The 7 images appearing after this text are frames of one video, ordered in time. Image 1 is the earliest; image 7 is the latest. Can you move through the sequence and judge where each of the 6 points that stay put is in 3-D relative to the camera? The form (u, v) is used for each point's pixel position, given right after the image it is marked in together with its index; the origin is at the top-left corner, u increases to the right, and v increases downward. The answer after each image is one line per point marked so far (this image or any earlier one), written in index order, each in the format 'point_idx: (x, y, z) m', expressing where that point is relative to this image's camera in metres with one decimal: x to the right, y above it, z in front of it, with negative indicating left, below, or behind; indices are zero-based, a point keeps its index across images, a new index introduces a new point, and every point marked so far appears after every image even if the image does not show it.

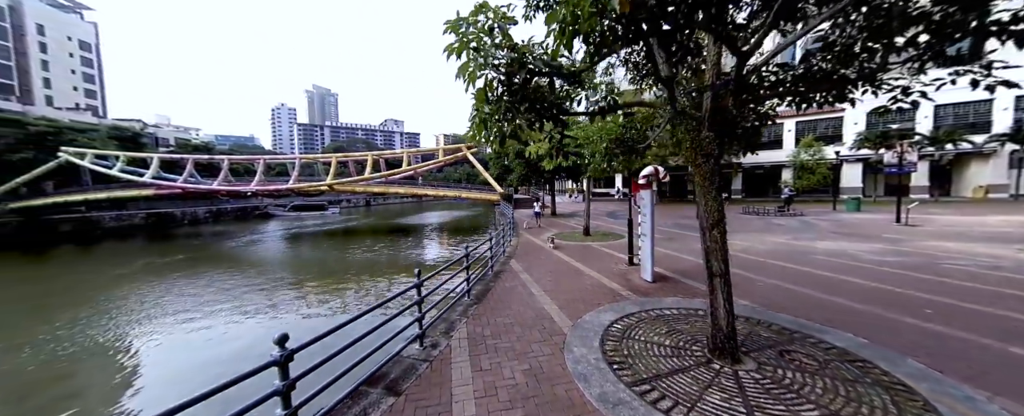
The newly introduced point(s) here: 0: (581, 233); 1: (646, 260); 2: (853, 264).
0: (+2.5, -0.9, +10.2) m
1: (+2.2, -0.9, +4.8) m
2: (+6.6, -1.1, +5.6) m
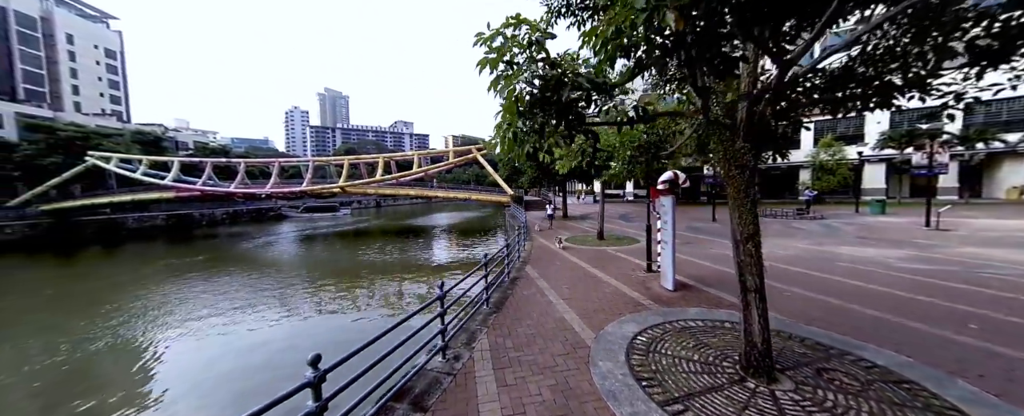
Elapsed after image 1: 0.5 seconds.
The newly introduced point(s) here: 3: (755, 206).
0: (+2.9, -1.0, +10.1) m
1: (+2.5, -1.0, +4.7) m
2: (+6.9, -1.2, +5.4) m
3: (+2.0, 0.0, +2.3) m
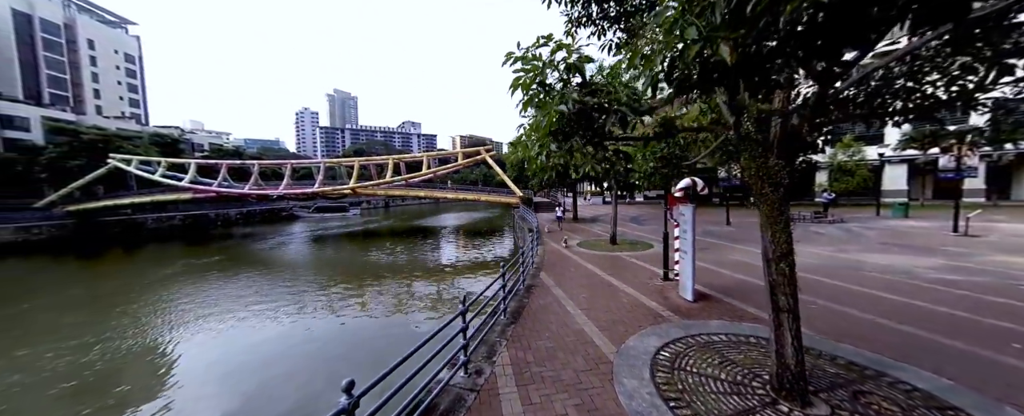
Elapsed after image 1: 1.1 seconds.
0: (+3.3, -1.1, +10.0) m
1: (+2.8, -1.1, +4.6) m
2: (+7.2, -1.3, +5.2) m
3: (+2.2, -0.1, +2.3) m
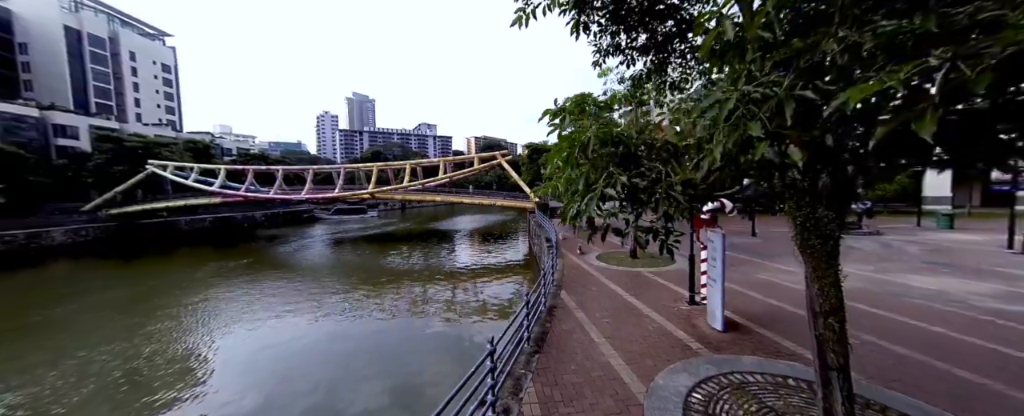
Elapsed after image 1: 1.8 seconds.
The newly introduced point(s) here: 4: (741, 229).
0: (+3.9, -1.6, +9.8) m
1: (+3.1, -1.5, +4.5) m
2: (+7.5, -1.7, +4.8) m
3: (+2.4, -0.5, +2.2) m
4: (+11.8, -1.0, +14.9) m
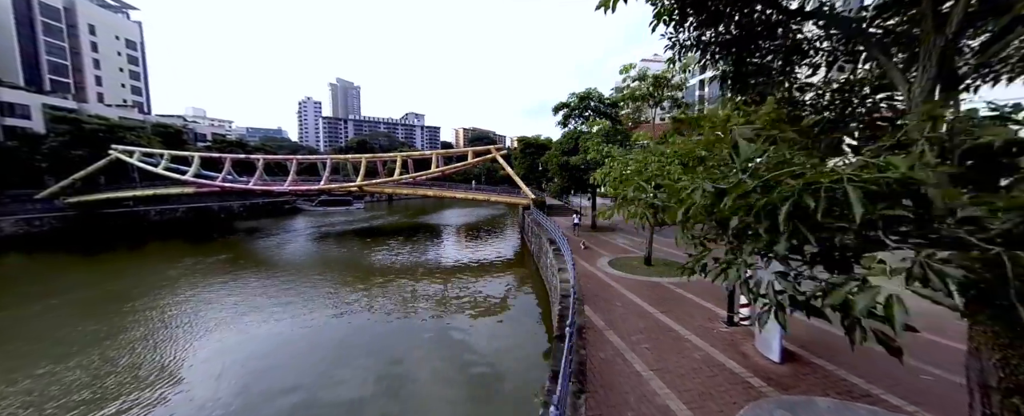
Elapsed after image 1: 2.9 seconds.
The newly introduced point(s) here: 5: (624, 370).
0: (+4.1, -1.7, +9.4) m
1: (+3.6, -1.8, +4.1) m
2: (+8.0, -2.1, +4.6) m
3: (+3.0, -0.8, +1.7) m
4: (+11.8, -1.2, +14.9) m
5: (+1.5, -2.2, +3.9) m
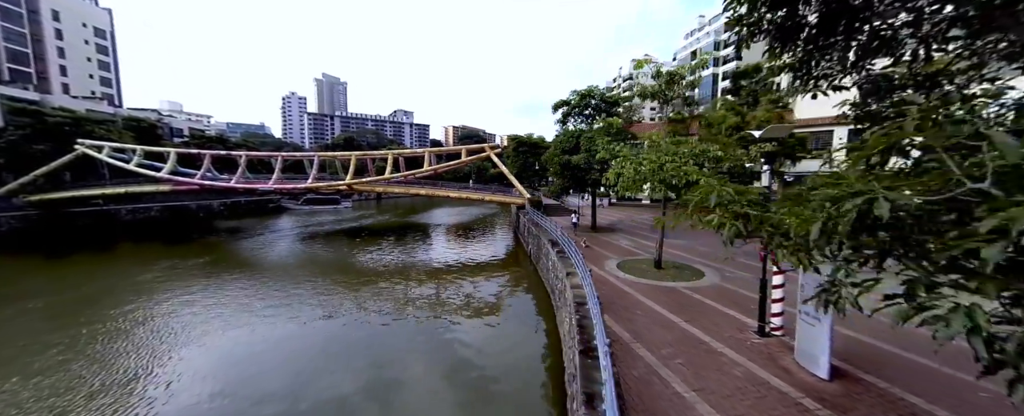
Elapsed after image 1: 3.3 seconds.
0: (+4.3, -1.7, +9.2) m
1: (+4.0, -1.8, +3.8) m
2: (+8.3, -2.1, +4.5) m
3: (+3.4, -0.9, +1.4) m
4: (+11.8, -1.2, +14.9) m
5: (+1.9, -2.2, +3.5) m
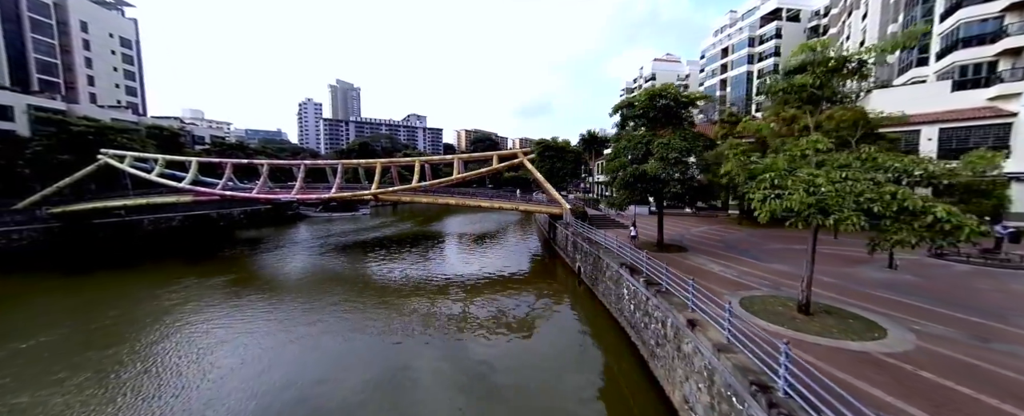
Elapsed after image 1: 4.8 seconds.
0: (+6.6, -2.4, +7.2) m
1: (+6.2, -2.4, +1.8) m
2: (+10.5, -2.7, +2.4) m
3: (+5.6, -1.5, -0.6) m
4: (+14.3, -1.9, +12.6) m
5: (+4.0, -2.8, +1.6) m
